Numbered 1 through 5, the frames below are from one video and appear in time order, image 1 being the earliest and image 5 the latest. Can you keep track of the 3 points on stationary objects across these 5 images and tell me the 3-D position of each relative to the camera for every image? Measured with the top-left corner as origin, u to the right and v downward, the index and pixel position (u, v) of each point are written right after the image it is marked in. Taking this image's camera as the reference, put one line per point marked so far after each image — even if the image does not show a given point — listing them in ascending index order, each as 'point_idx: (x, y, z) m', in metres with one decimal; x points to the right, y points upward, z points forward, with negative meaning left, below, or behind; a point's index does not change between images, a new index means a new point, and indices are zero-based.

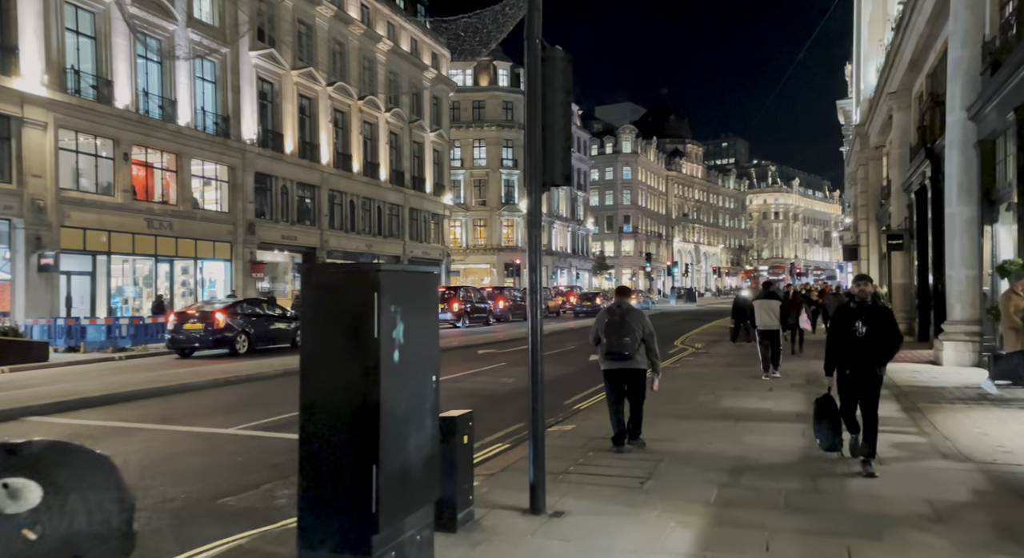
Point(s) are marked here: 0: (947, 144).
0: (+8.7, +2.7, +17.2) m
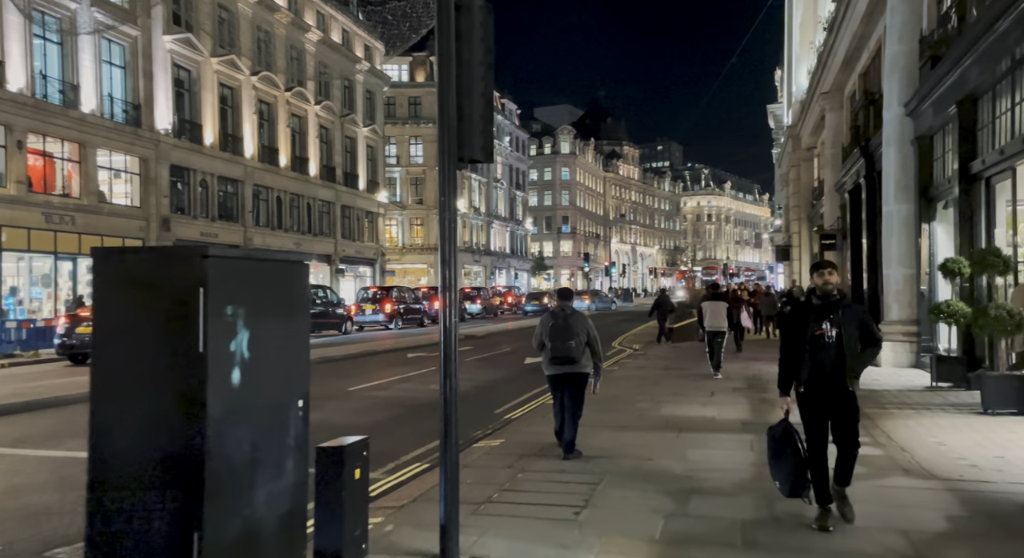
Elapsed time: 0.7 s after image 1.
0: (+7.3, +2.7, +16.9) m
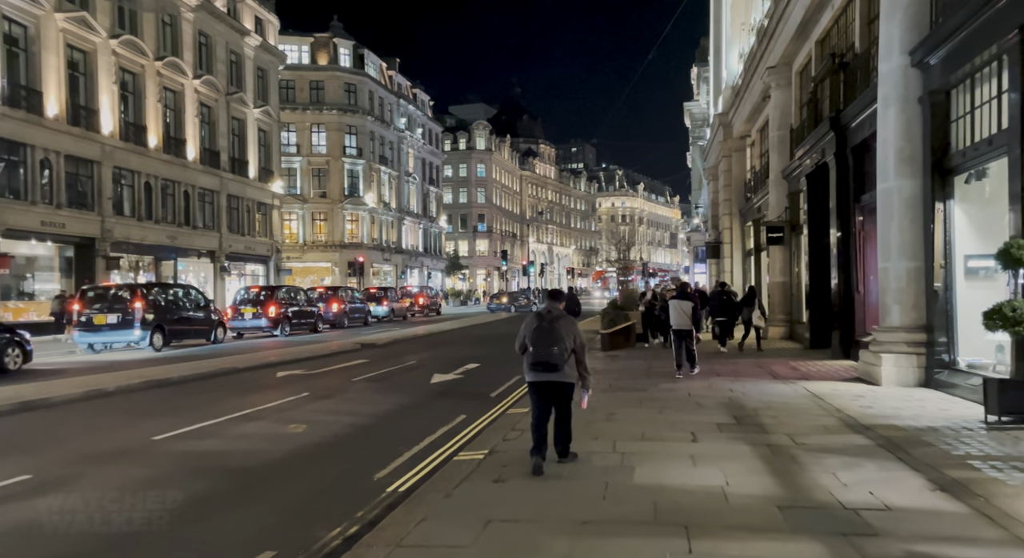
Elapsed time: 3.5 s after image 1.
0: (+5.8, +2.8, +13.4) m
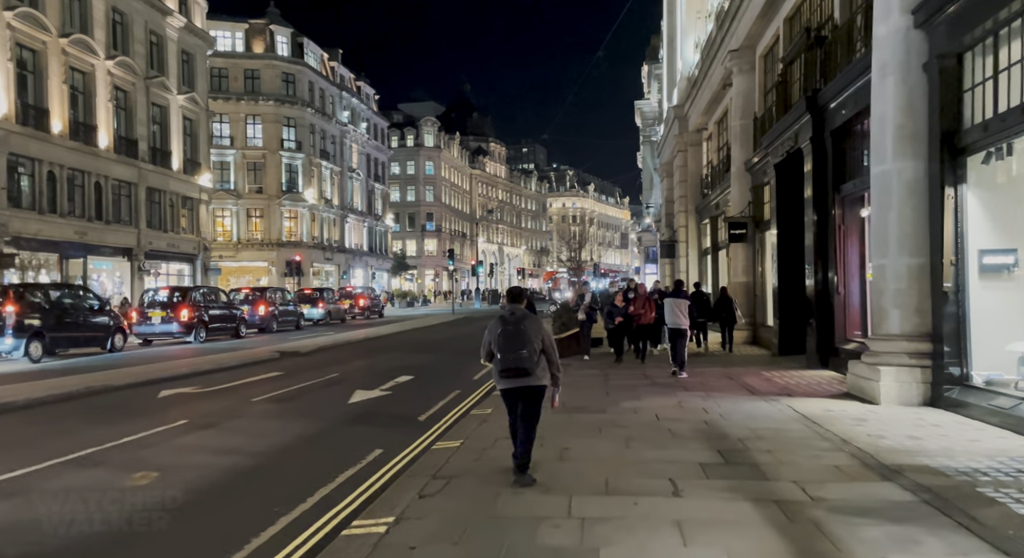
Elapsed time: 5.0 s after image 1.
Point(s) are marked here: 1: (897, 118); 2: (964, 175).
0: (+4.9, +2.8, +11.5) m
1: (+5.0, +2.1, +11.0) m
2: (+5.6, +1.3, +10.5) m
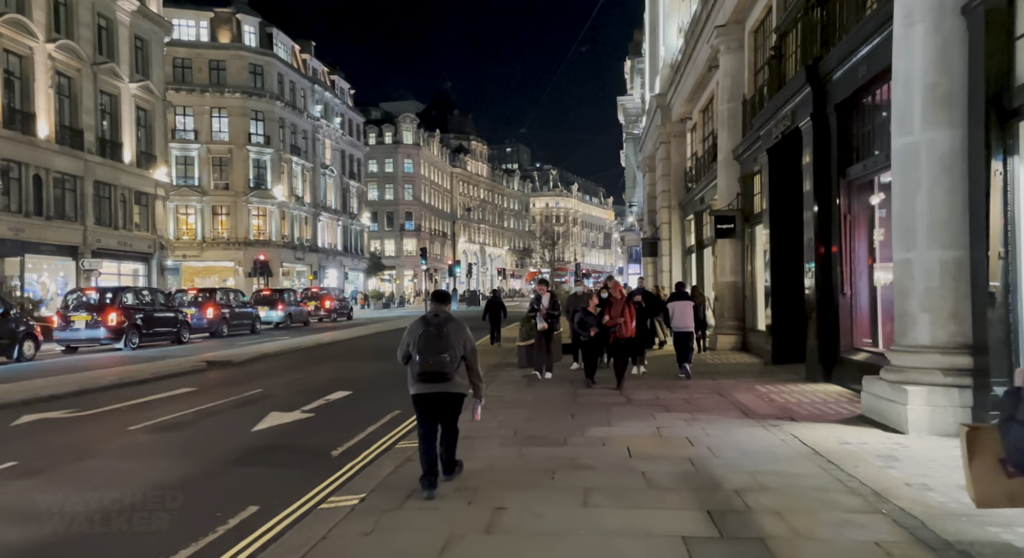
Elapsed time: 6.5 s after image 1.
0: (+4.3, +2.8, +9.3) m
1: (+4.4, +2.1, +8.9) m
2: (+4.9, +1.3, +8.4) m
